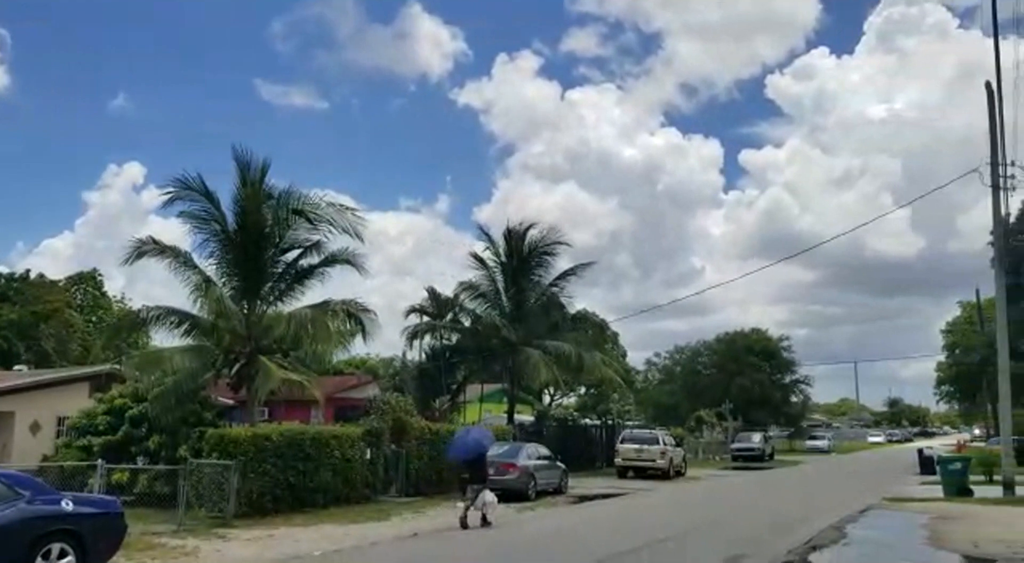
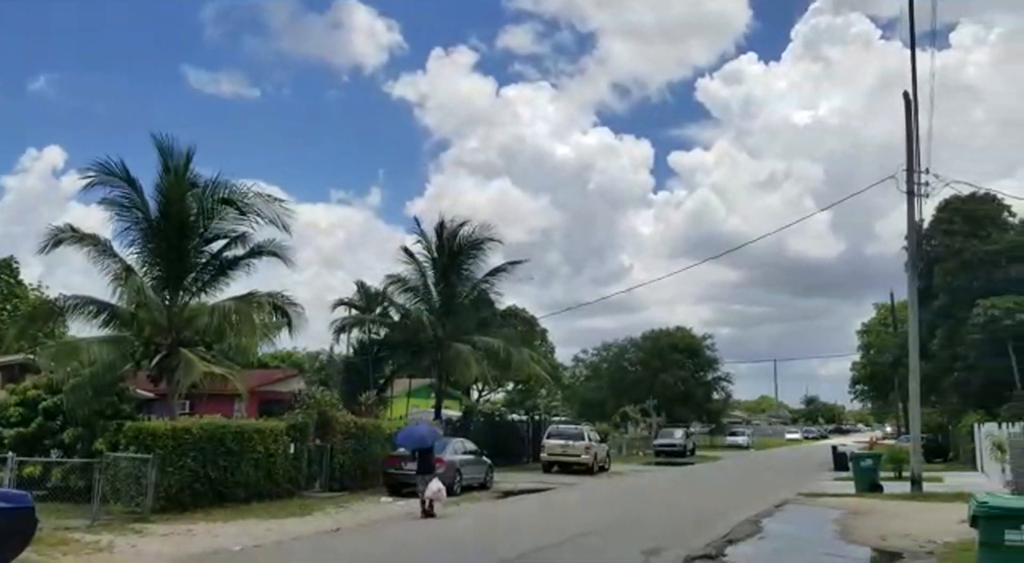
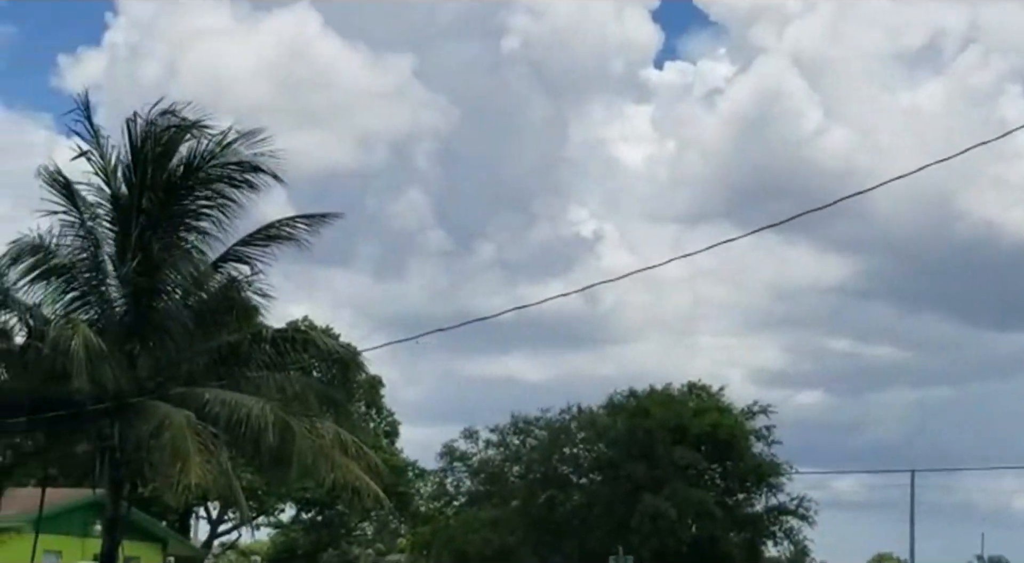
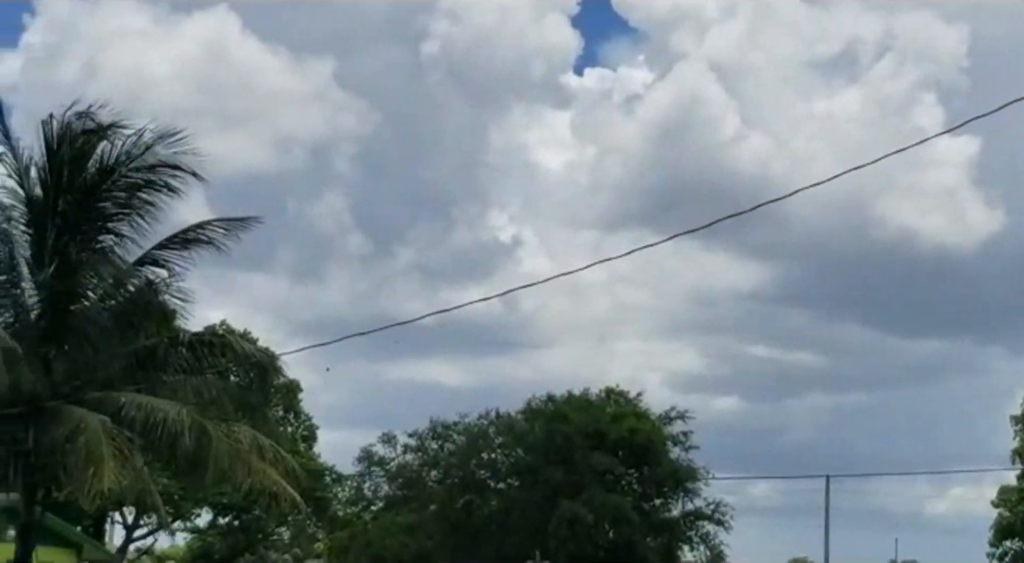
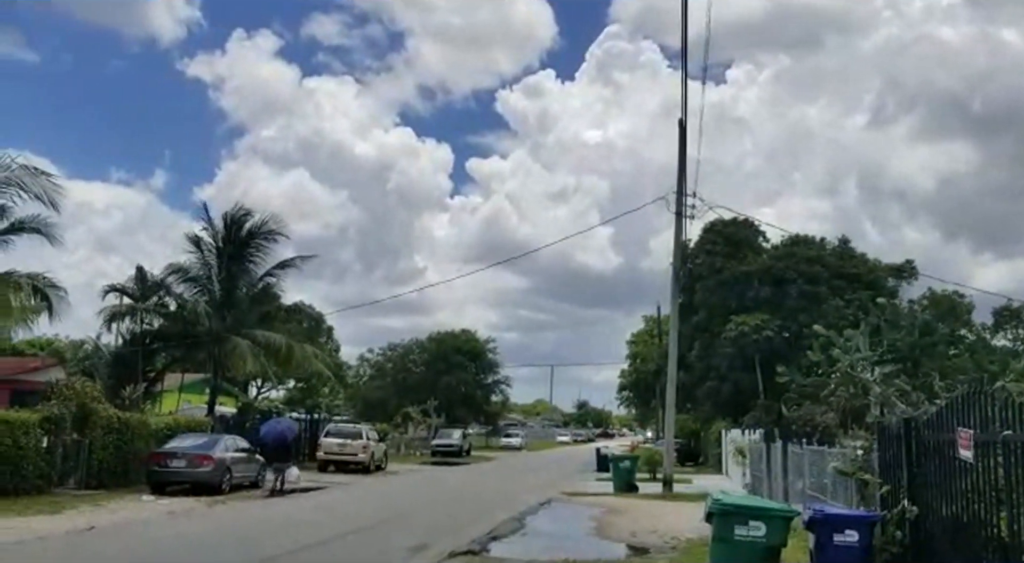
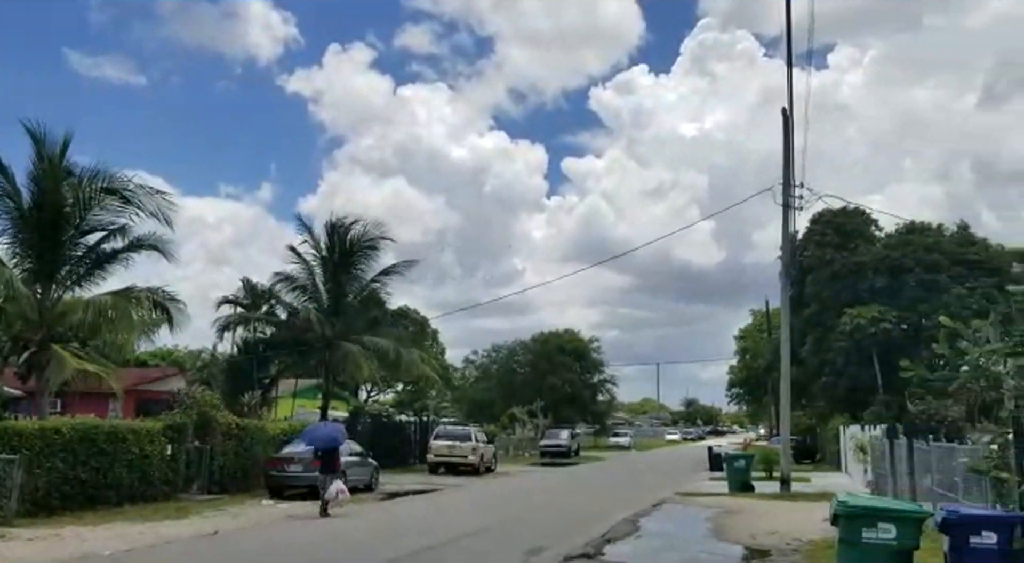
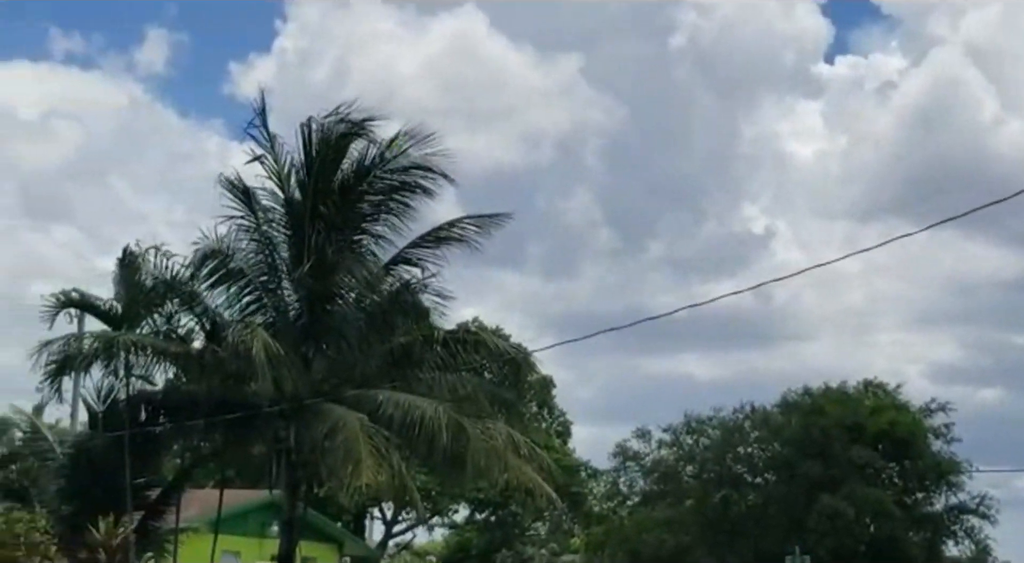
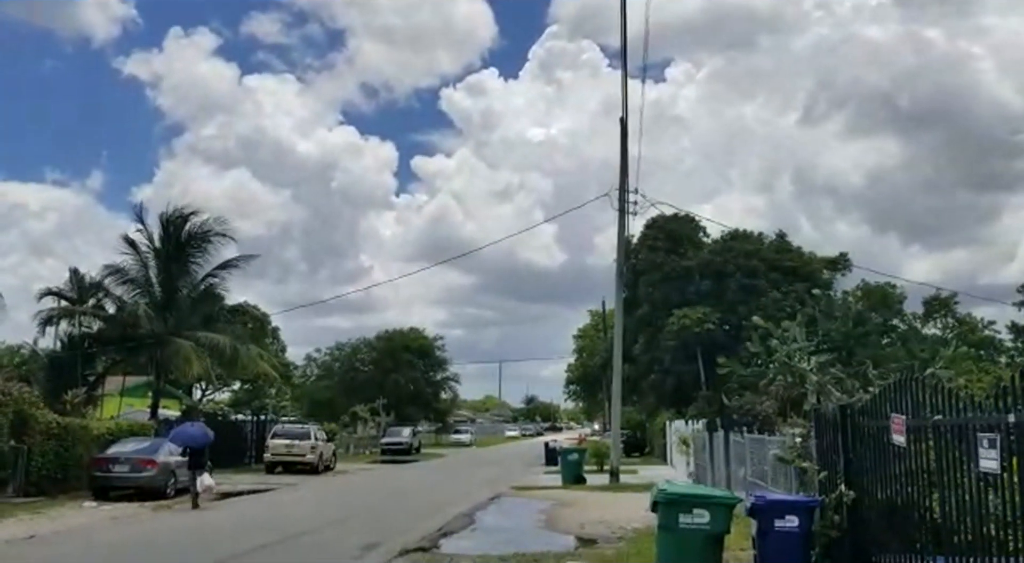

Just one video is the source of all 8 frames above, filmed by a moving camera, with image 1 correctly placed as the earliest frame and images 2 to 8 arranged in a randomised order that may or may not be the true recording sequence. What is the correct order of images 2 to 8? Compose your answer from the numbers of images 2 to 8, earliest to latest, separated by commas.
2, 6, 8, 5, 4, 3, 7
